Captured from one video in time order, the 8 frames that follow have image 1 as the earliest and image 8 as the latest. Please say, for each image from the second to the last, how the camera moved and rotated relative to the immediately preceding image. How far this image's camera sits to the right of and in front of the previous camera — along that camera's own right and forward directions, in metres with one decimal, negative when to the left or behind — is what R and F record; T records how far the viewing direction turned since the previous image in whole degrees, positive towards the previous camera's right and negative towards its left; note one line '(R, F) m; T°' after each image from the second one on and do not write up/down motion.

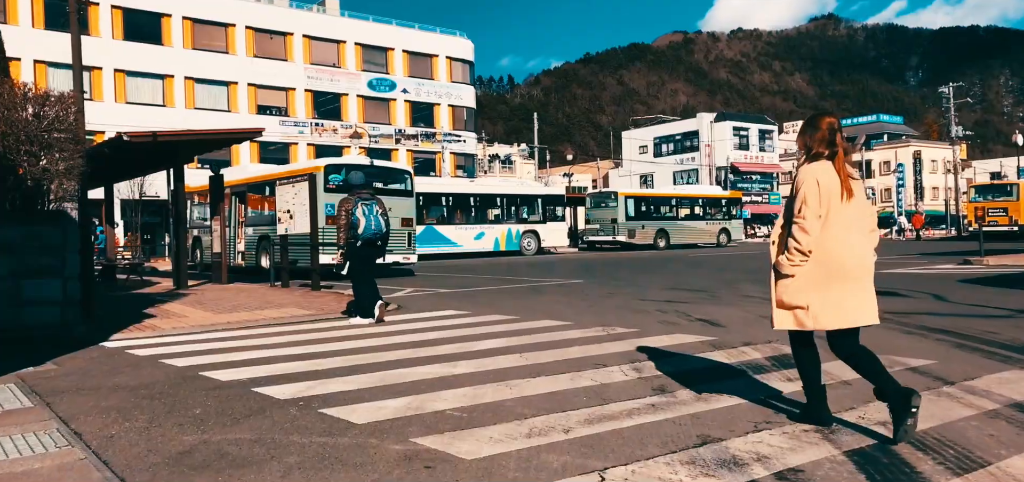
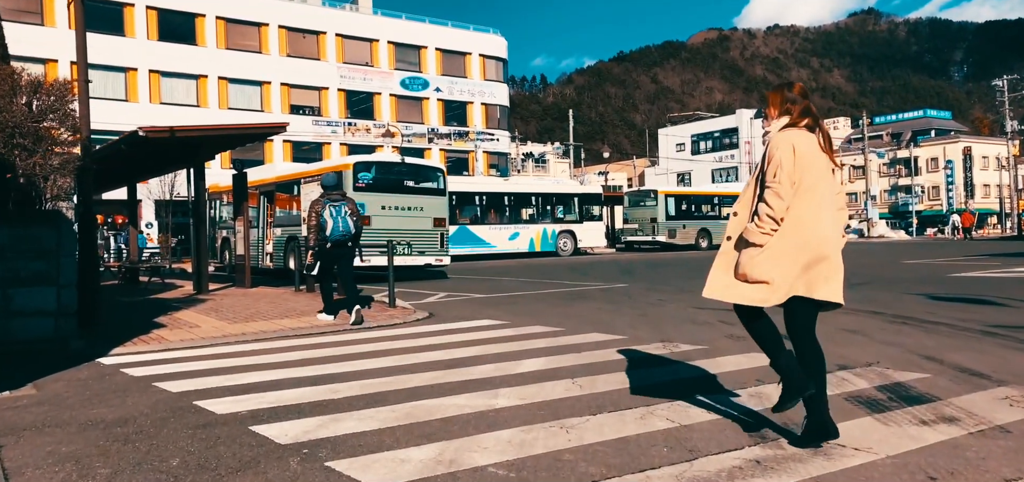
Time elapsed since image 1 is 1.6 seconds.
(-0.1, +1.1) m; -2°
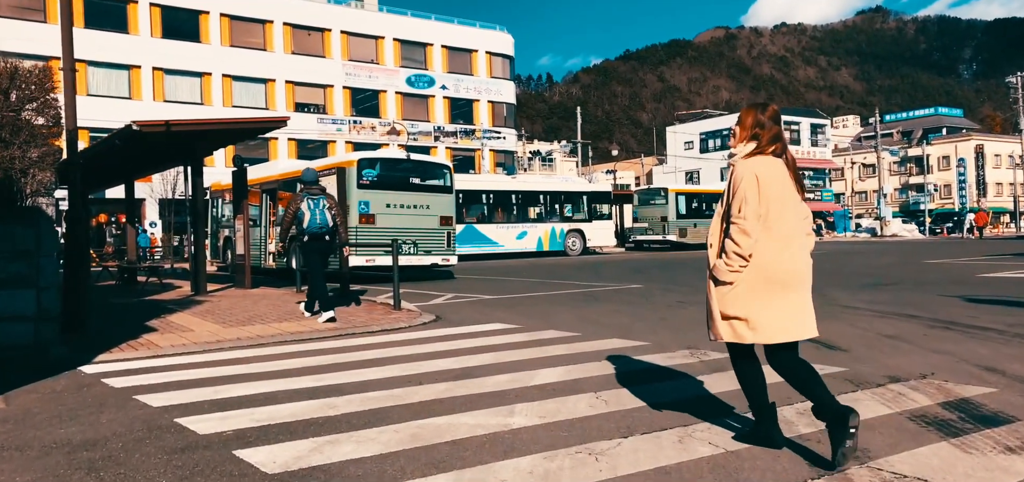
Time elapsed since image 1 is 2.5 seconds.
(-0.1, +0.6) m; 0°
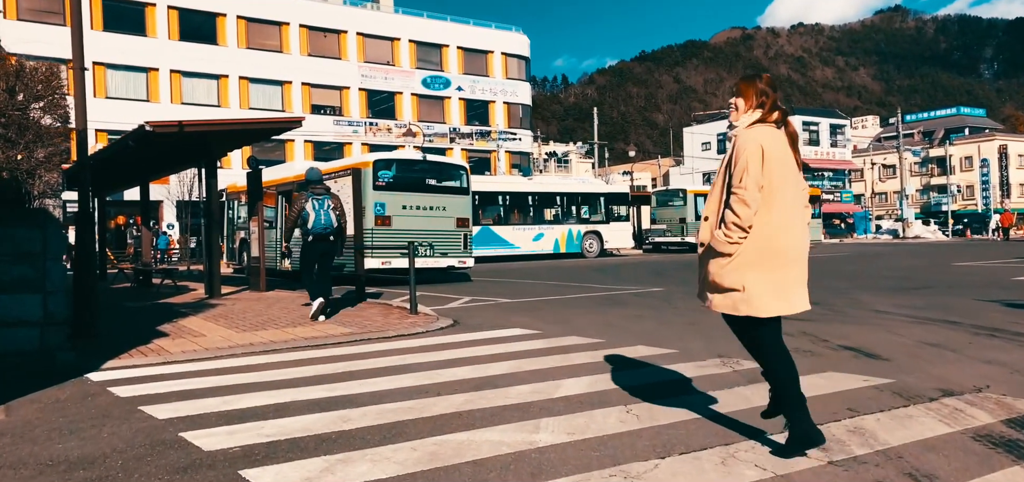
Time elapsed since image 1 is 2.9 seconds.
(-0.1, +0.3) m; -1°
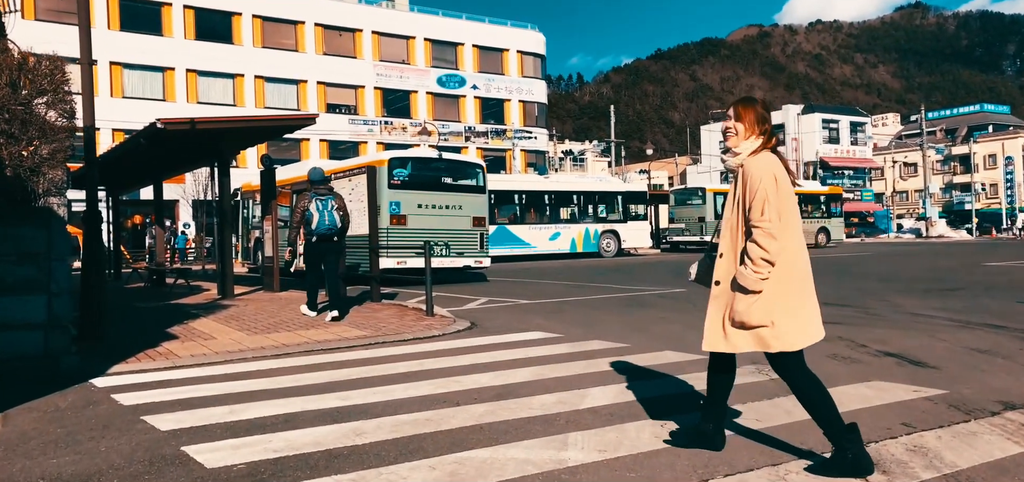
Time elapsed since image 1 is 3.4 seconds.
(-0.1, +0.3) m; -1°
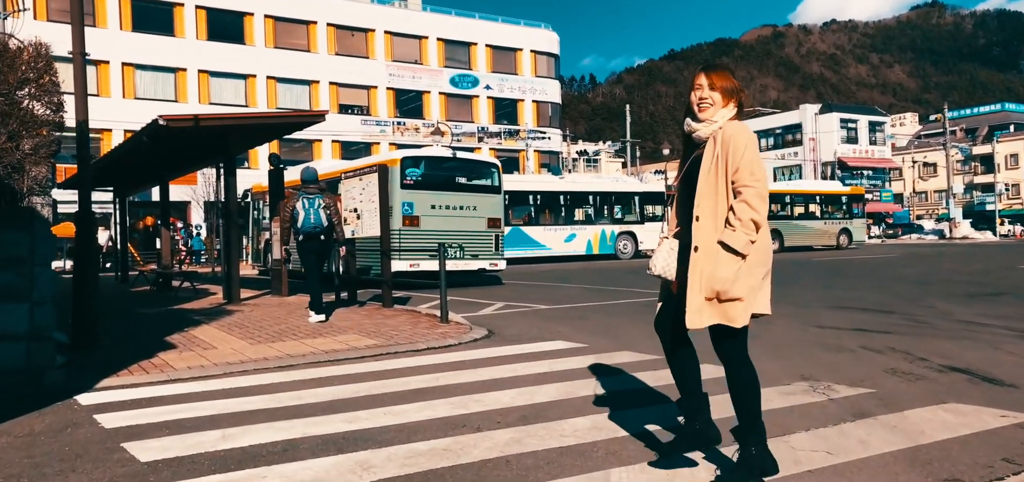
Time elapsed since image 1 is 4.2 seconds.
(-0.1, +0.6) m; -1°
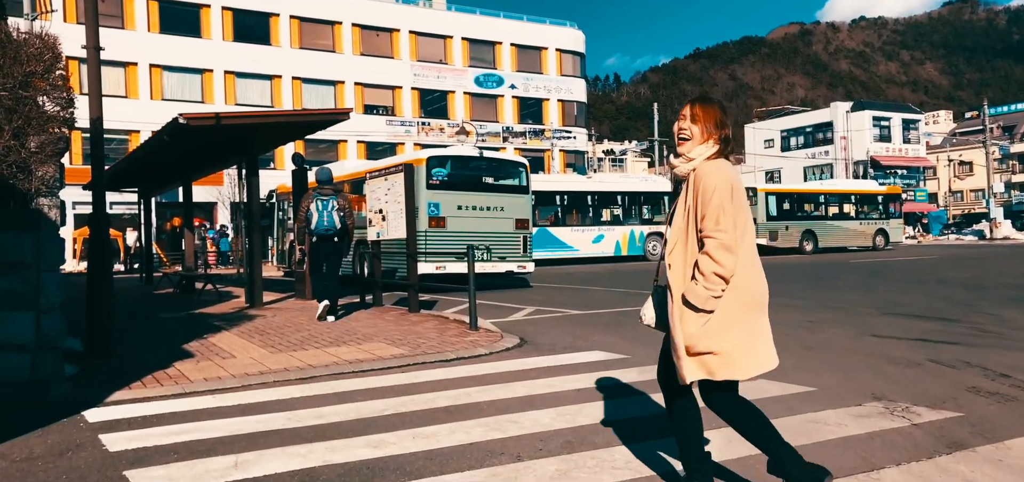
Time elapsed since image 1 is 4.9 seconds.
(-0.1, +0.5) m; -2°
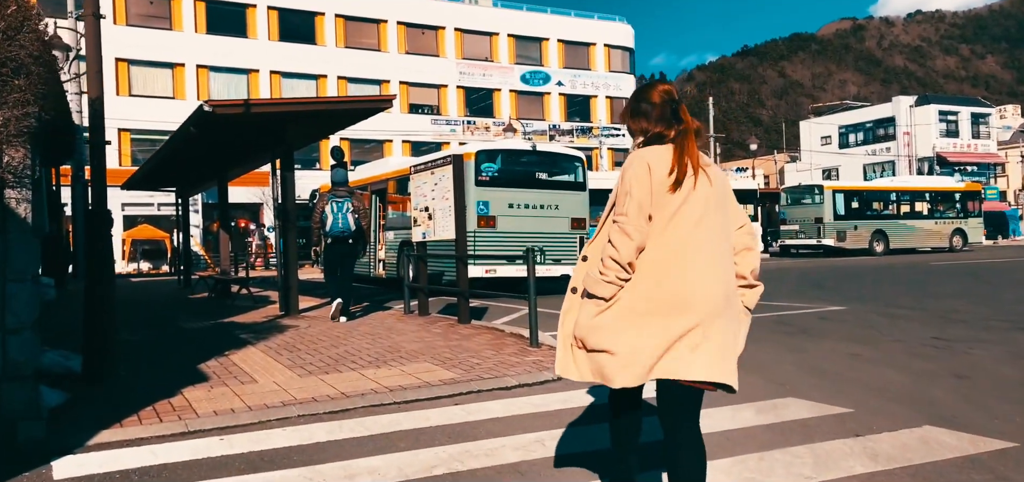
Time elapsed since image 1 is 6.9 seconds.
(-0.2, +1.4) m; -3°
